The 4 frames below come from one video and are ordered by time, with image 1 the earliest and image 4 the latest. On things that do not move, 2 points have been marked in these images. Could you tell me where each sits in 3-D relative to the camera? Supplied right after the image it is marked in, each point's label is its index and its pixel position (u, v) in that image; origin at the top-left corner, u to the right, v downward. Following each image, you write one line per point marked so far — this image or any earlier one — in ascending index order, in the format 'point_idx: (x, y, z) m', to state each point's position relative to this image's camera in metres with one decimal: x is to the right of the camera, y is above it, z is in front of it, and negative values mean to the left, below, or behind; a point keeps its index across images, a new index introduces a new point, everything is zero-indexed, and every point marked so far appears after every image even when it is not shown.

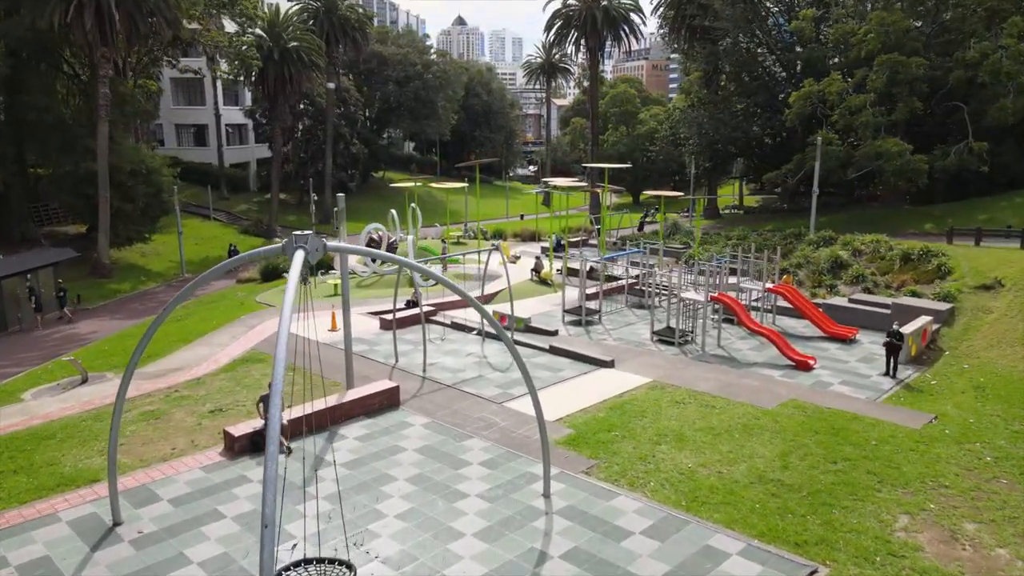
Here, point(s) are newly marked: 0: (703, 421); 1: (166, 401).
0: (+4.2, -3.0, +15.6) m
1: (-8.6, -2.8, +17.4) m
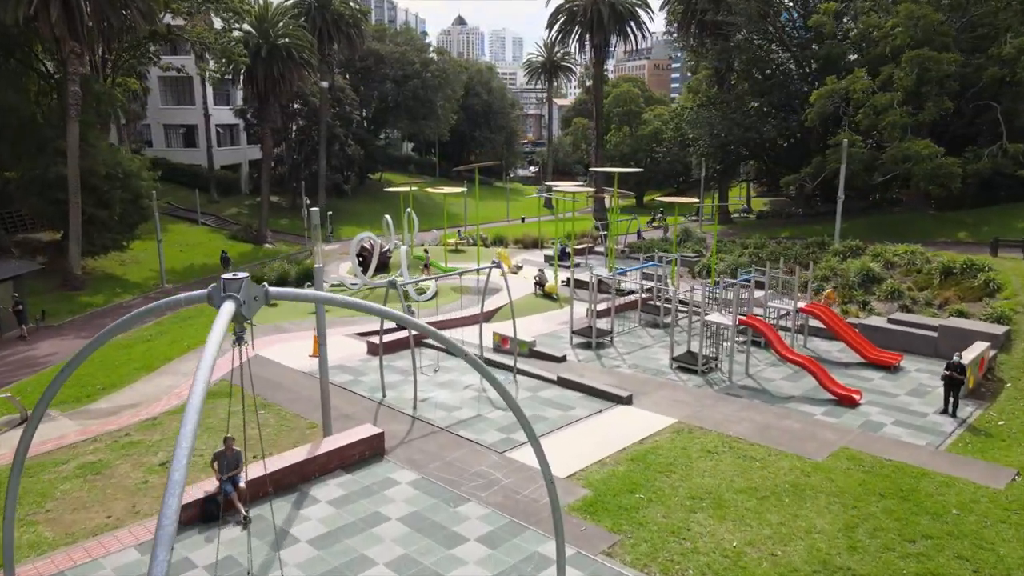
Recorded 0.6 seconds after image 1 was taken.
0: (+4.3, -3.6, +13.1) m
1: (-8.5, -3.4, +14.9) m
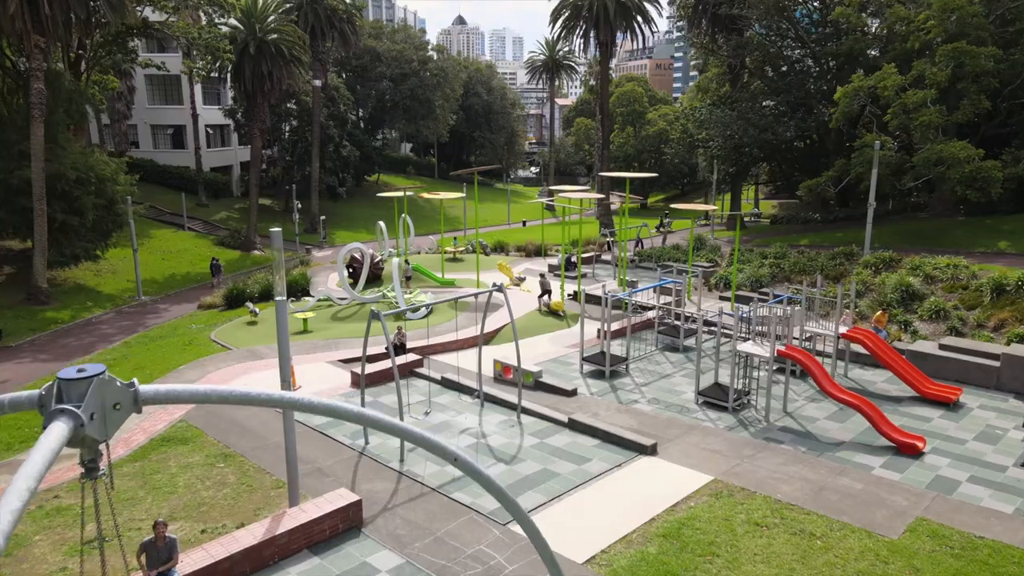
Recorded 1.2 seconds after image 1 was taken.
0: (+4.4, -4.2, +10.5) m
1: (-8.4, -4.0, +12.3) m
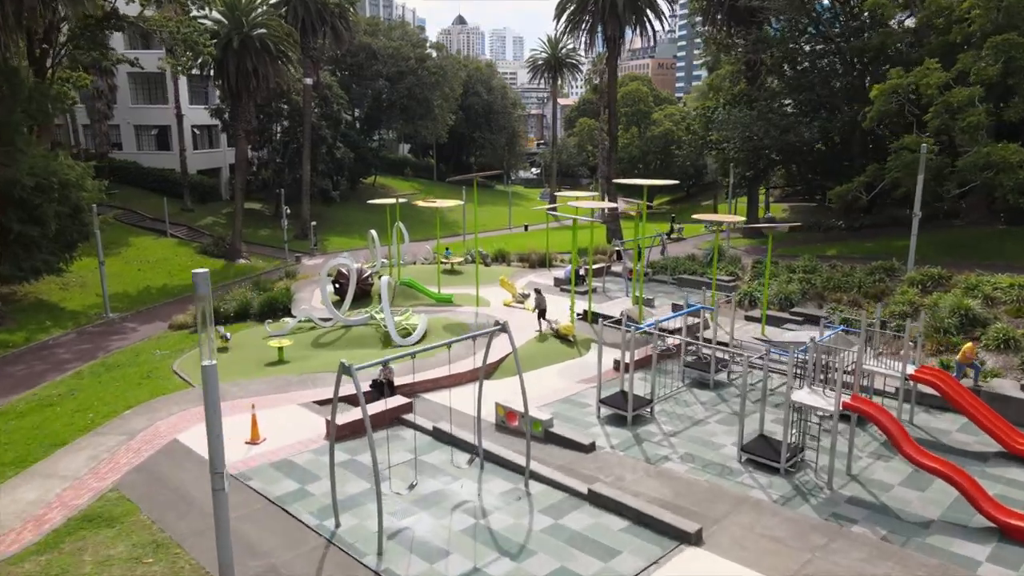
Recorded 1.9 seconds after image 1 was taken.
0: (+4.5, -4.9, +7.5) m
1: (-8.3, -4.8, +9.3) m
